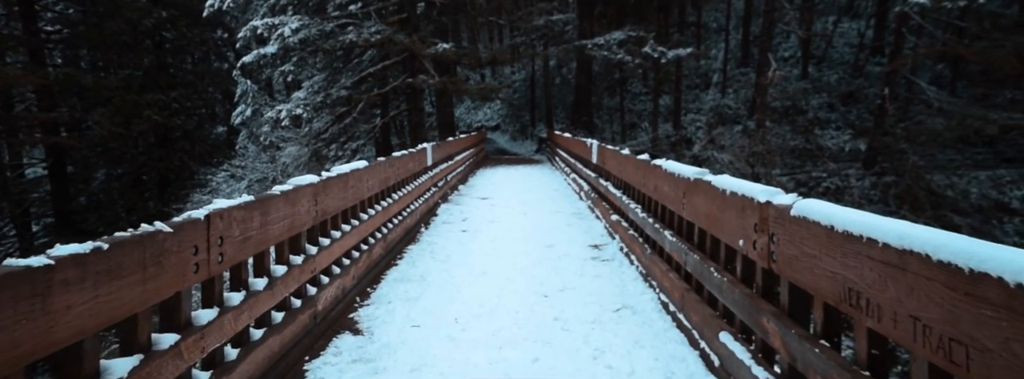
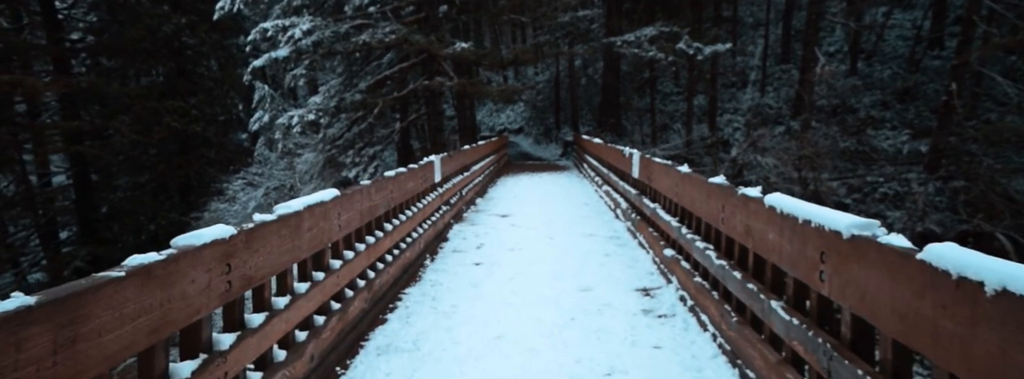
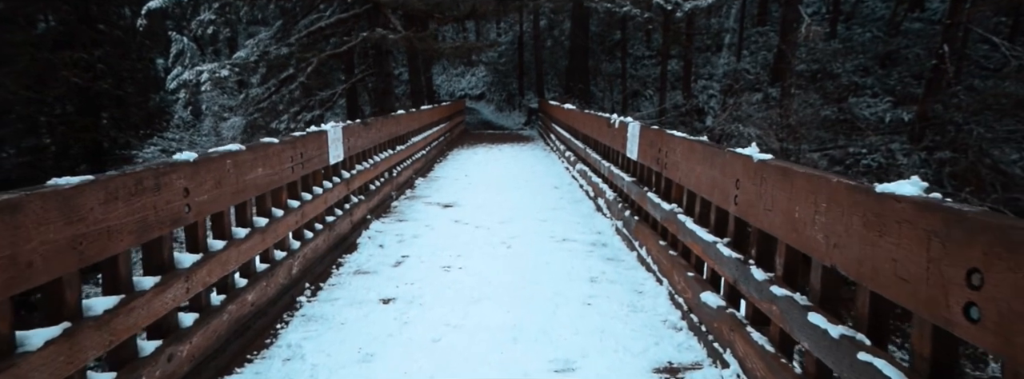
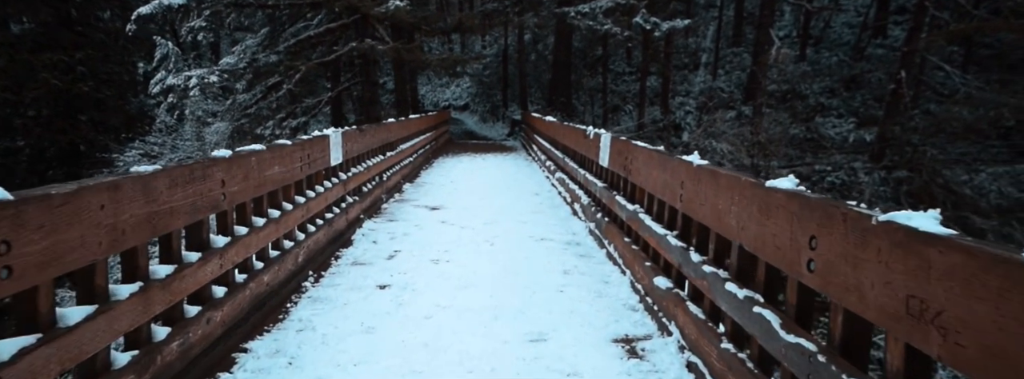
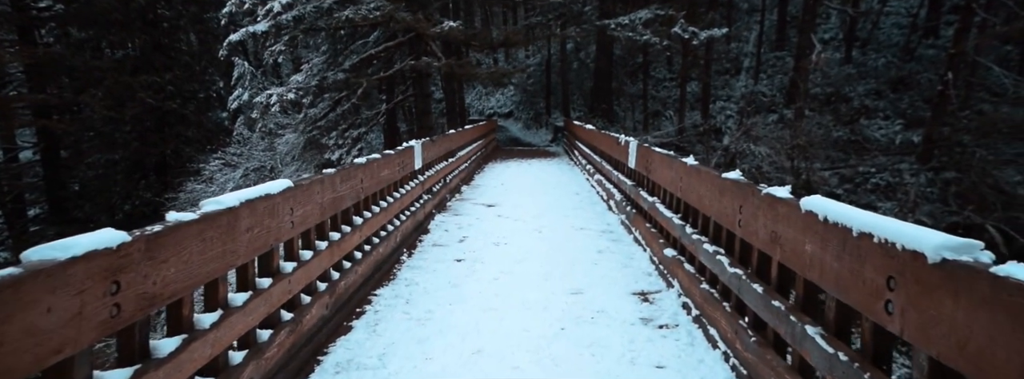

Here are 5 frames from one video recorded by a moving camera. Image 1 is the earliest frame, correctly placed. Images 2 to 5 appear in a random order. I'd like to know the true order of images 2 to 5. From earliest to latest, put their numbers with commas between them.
2, 5, 4, 3
